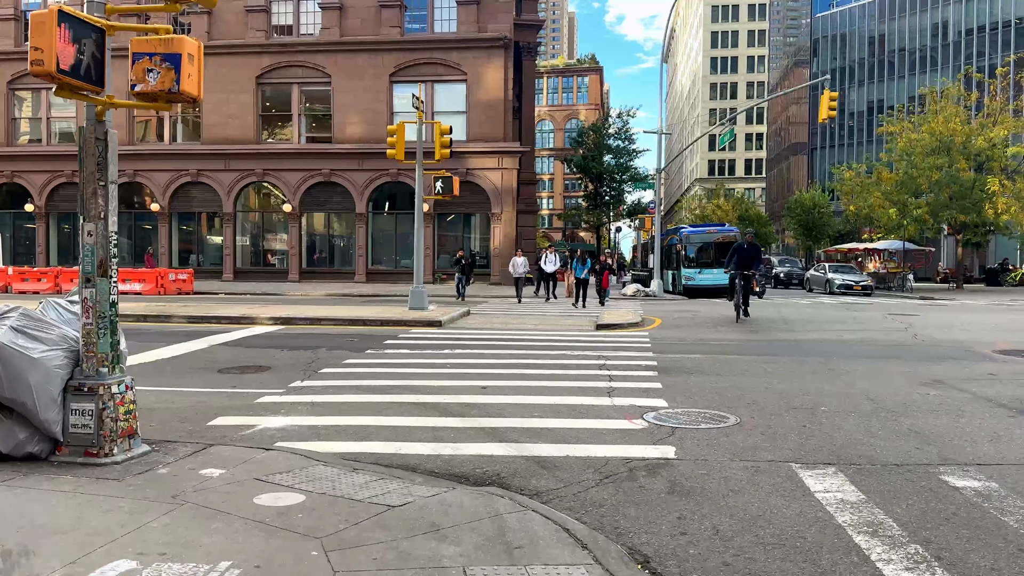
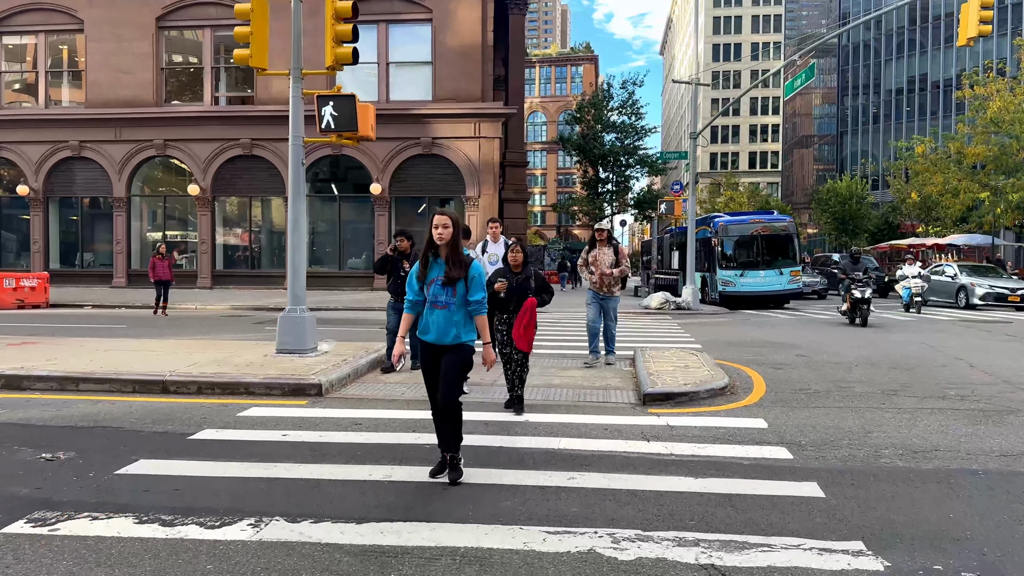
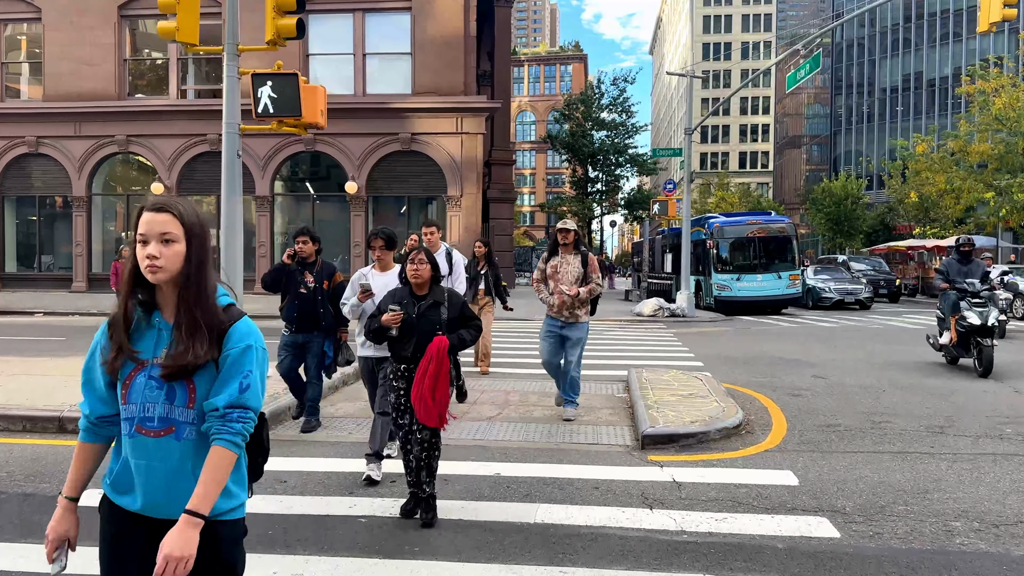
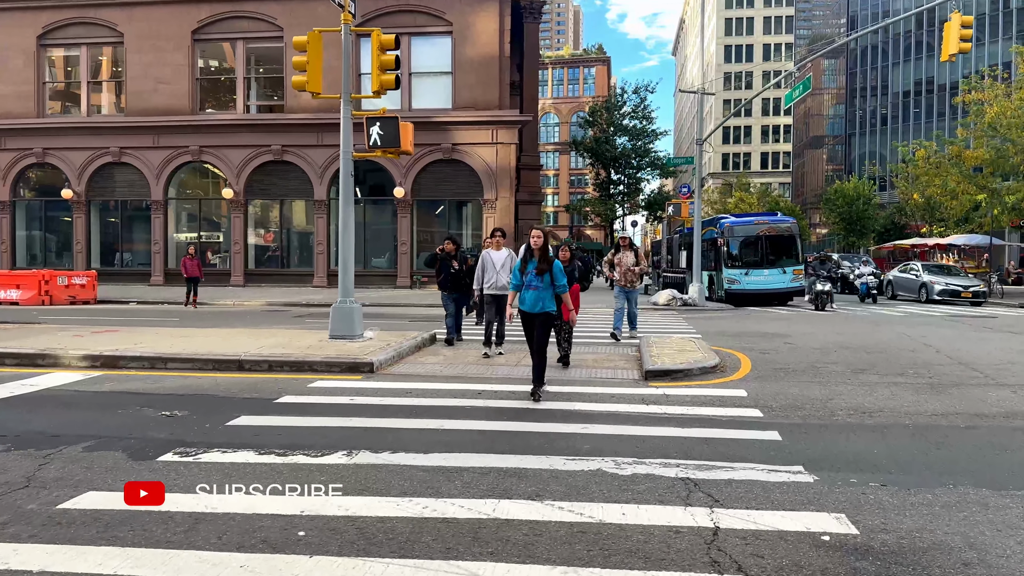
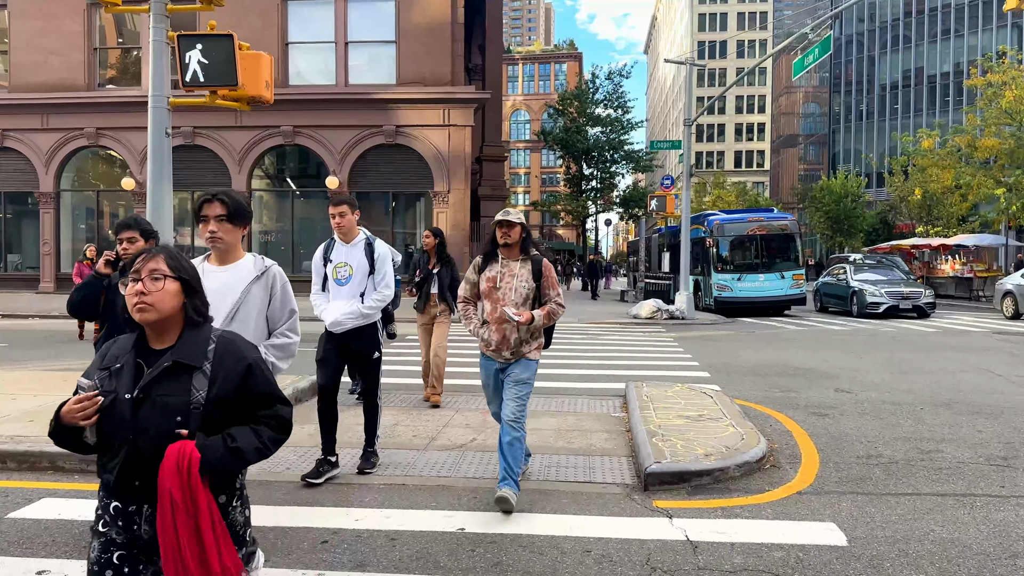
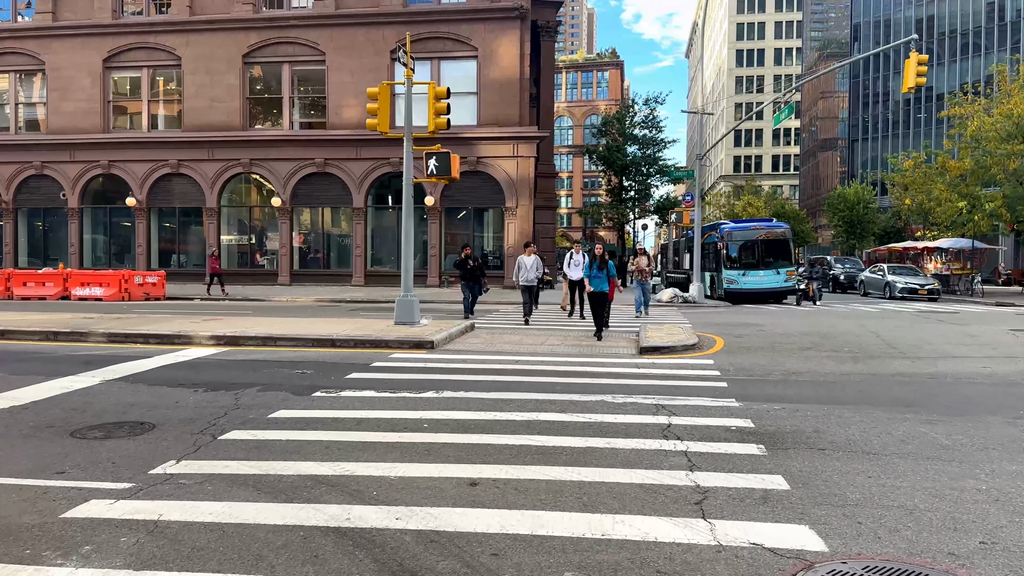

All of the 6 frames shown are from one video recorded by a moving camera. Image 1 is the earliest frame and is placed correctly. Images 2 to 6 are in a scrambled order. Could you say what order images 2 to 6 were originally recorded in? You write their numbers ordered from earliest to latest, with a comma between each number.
6, 4, 2, 3, 5
